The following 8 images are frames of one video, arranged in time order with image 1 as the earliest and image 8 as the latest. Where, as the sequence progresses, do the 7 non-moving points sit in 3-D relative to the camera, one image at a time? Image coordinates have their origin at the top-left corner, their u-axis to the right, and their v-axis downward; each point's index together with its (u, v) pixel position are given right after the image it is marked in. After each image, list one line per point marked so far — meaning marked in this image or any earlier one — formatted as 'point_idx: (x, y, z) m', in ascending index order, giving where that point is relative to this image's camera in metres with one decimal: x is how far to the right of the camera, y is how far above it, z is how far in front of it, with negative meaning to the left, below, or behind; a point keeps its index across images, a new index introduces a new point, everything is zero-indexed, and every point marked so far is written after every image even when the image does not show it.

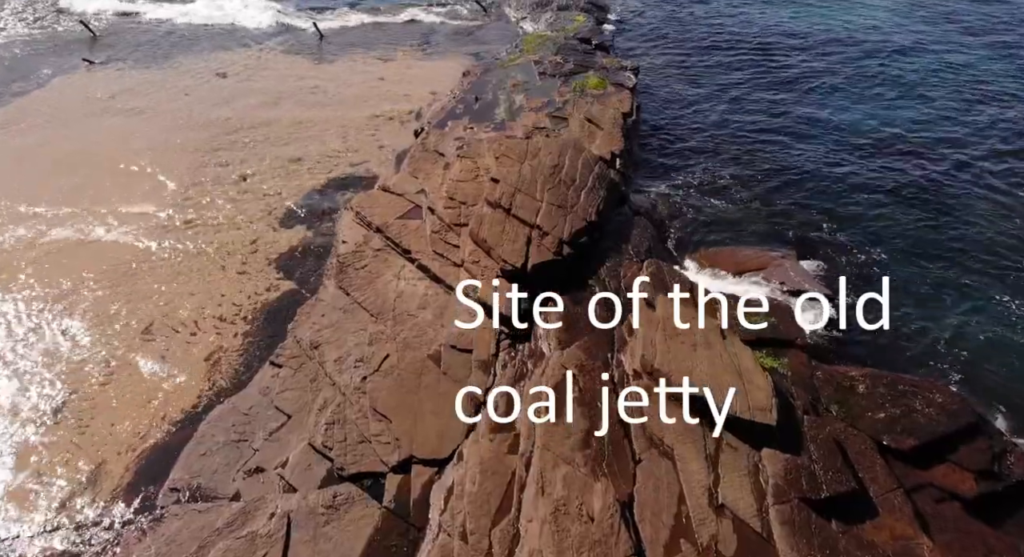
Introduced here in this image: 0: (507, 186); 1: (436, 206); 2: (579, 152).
0: (-0.1, +2.3, +18.5) m
1: (-1.8, +1.8, +17.9) m
2: (+1.9, +3.5, +20.7) m
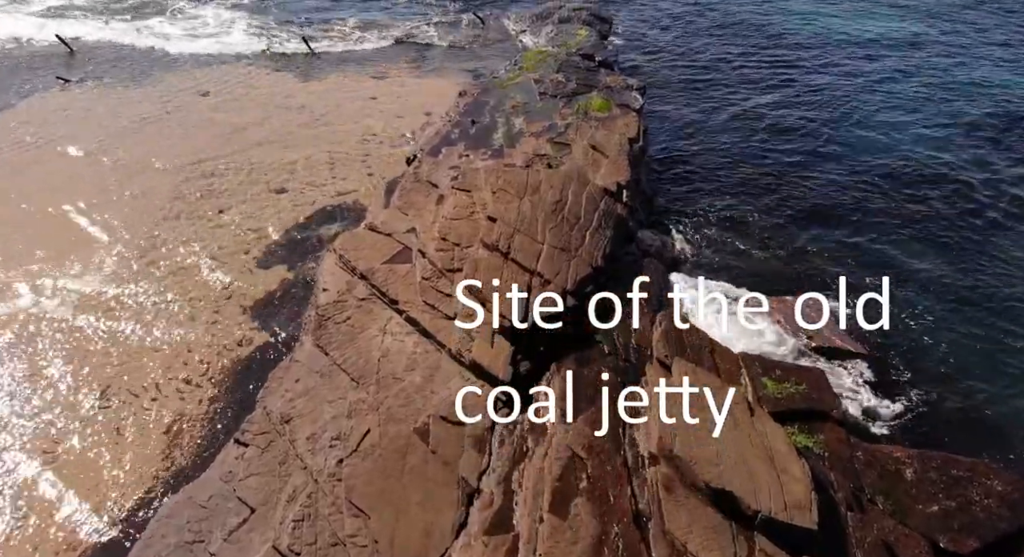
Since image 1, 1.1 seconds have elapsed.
0: (-0.2, +1.2, +16.9) m
1: (-1.9, +0.7, +16.3) m
2: (+1.8, +2.3, +19.1) m
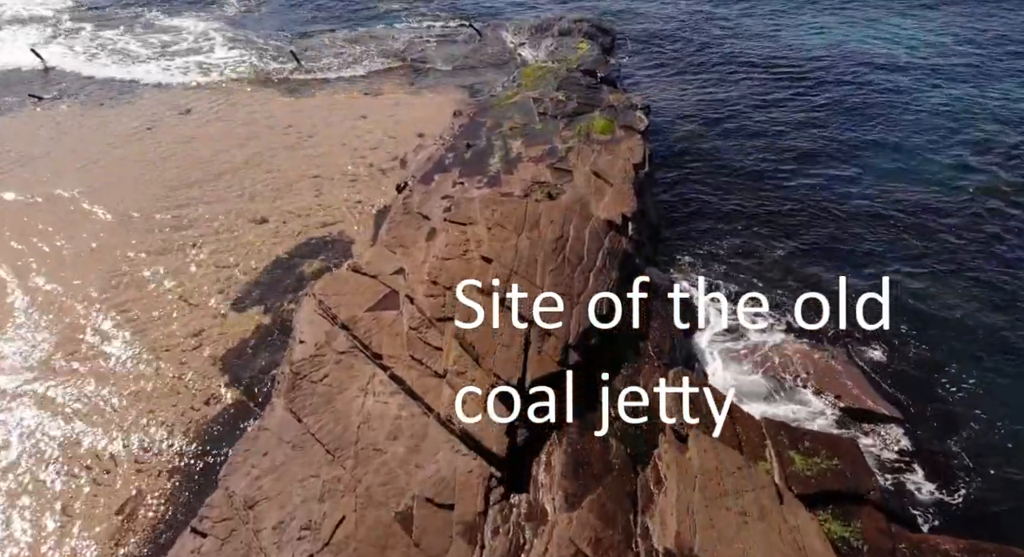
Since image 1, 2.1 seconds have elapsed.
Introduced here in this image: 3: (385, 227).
0: (-0.2, +0.2, +15.5) m
1: (-1.9, -0.3, +14.9) m
2: (+1.8, +1.3, +17.6) m
3: (-3.3, +1.4, +19.2) m
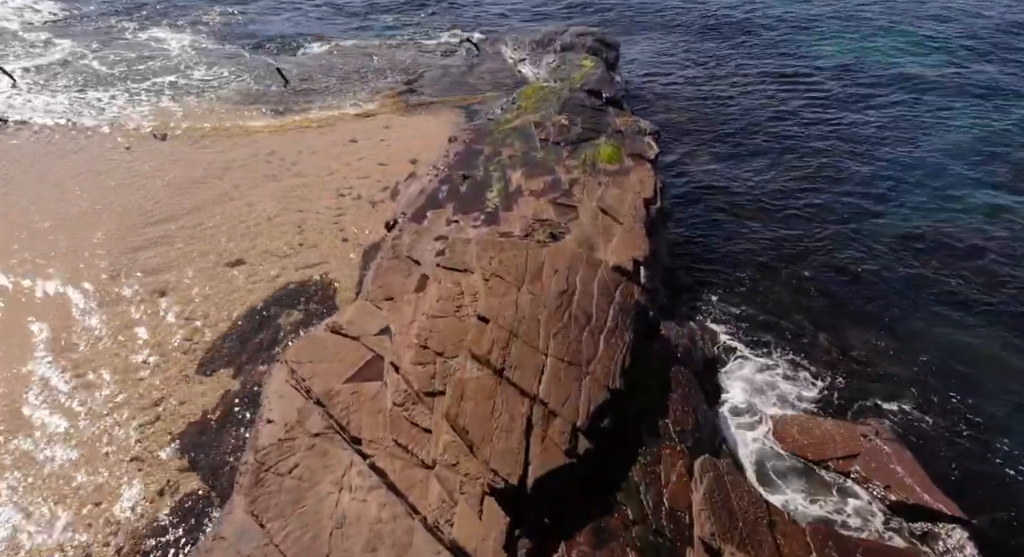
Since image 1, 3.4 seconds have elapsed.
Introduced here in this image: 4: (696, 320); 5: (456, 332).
0: (-0.2, -0.9, +13.6) m
1: (-1.9, -1.5, +13.1) m
2: (+1.8, +0.1, +15.8) m
3: (-3.3, +0.2, +17.3) m
4: (+4.5, -0.9, +18.2) m
5: (-1.0, -1.0, +13.7) m
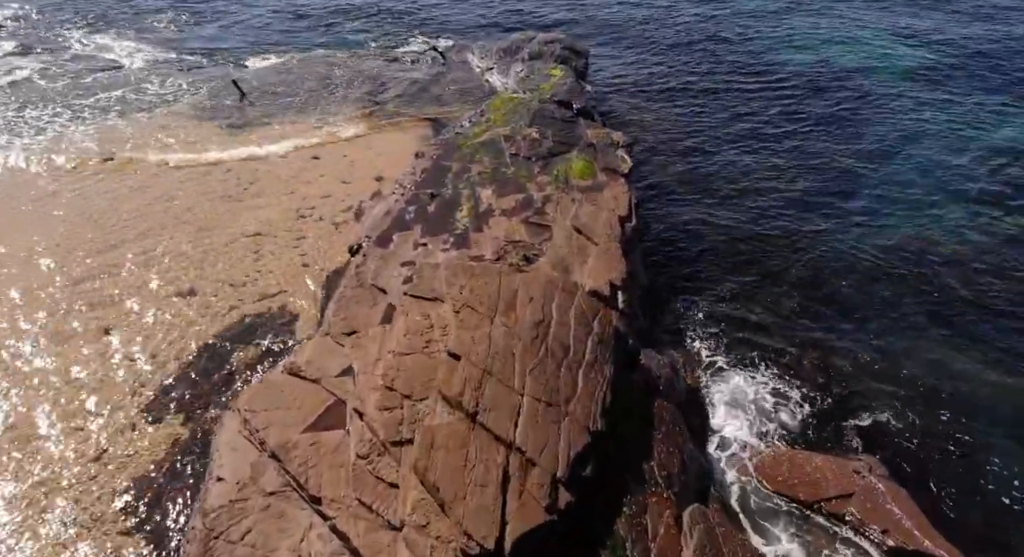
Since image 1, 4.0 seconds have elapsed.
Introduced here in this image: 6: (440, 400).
0: (-0.7, -1.5, +12.7) m
1: (-2.4, -2.1, +12.0) m
2: (+1.2, -0.4, +15.0) m
3: (-3.9, -0.5, +16.3) m
4: (+3.9, -1.4, +17.4) m
5: (-1.5, -1.6, +12.8) m
6: (-1.2, -2.0, +12.0) m
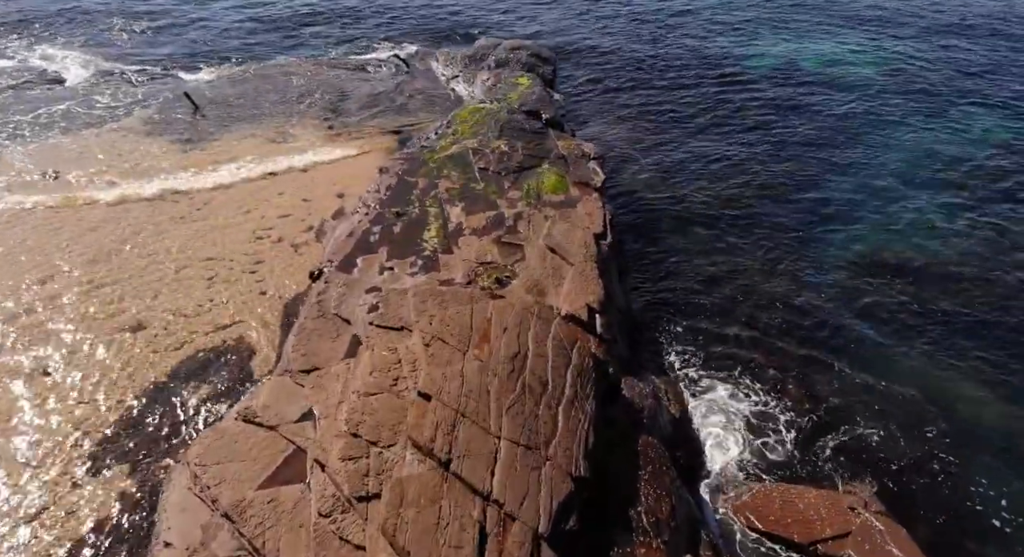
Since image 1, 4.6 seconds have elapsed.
0: (-1.1, -2.1, +11.8) m
1: (-2.7, -2.7, +11.1) m
2: (+0.7, -1.0, +14.1) m
3: (-4.5, -1.1, +15.2) m
4: (+3.3, -1.9, +16.7) m
5: (-1.9, -2.2, +11.8) m
6: (-1.5, -2.6, +11.1) m
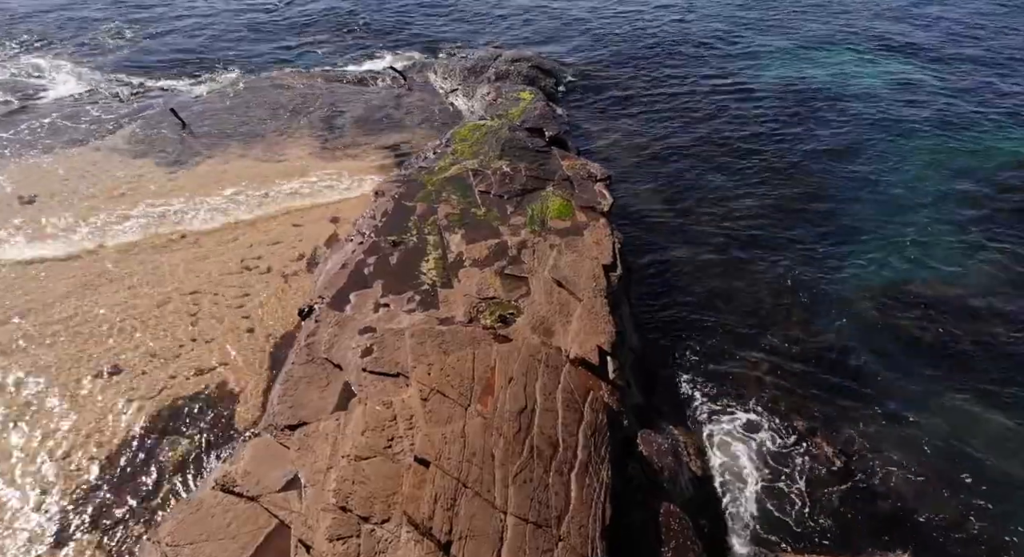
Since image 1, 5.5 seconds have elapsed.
0: (-1.0, -2.9, +10.6) m
1: (-2.6, -3.5, +9.9) m
2: (+0.8, -1.8, +12.9) m
3: (-4.4, -1.9, +14.0) m
4: (+3.4, -2.7, +15.5) m
5: (-1.8, -2.9, +10.6) m
6: (-1.4, -3.3, +9.9) m
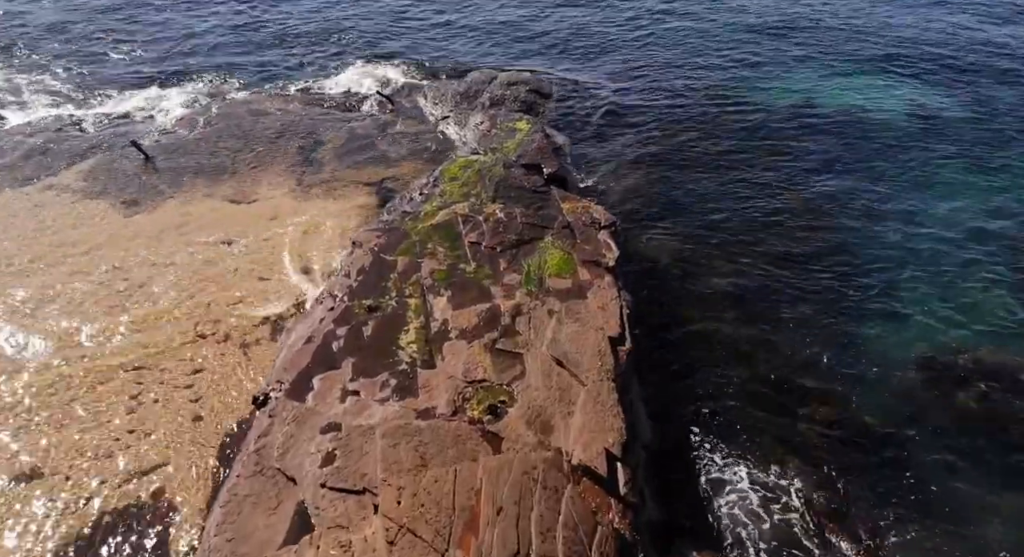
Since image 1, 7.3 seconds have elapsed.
0: (-1.1, -4.3, +8.2) m
1: (-2.8, -4.9, +7.4) m
2: (+0.6, -3.3, +10.5) m
3: (-4.6, -3.4, +11.6) m
4: (+3.2, -4.3, +13.1) m
5: (-2.0, -4.4, +8.2) m
6: (-1.6, -4.8, +7.5) m
